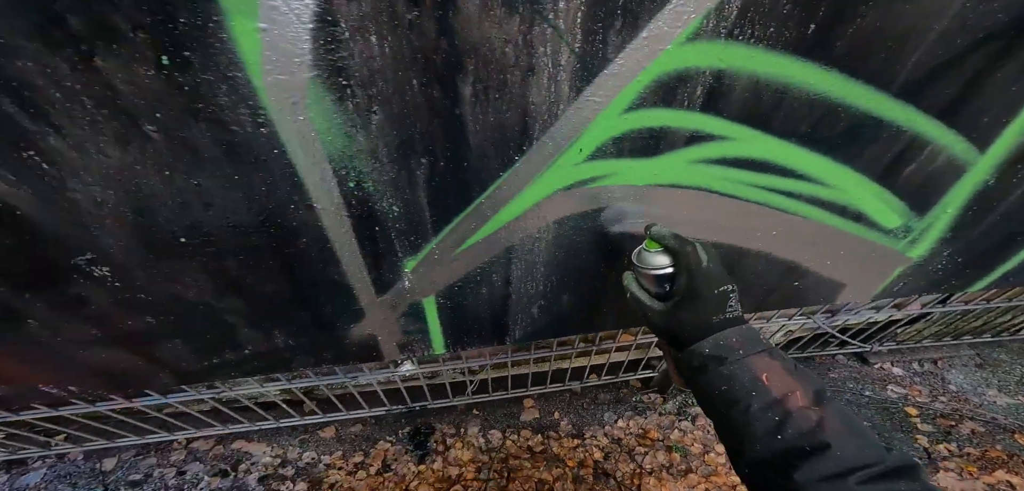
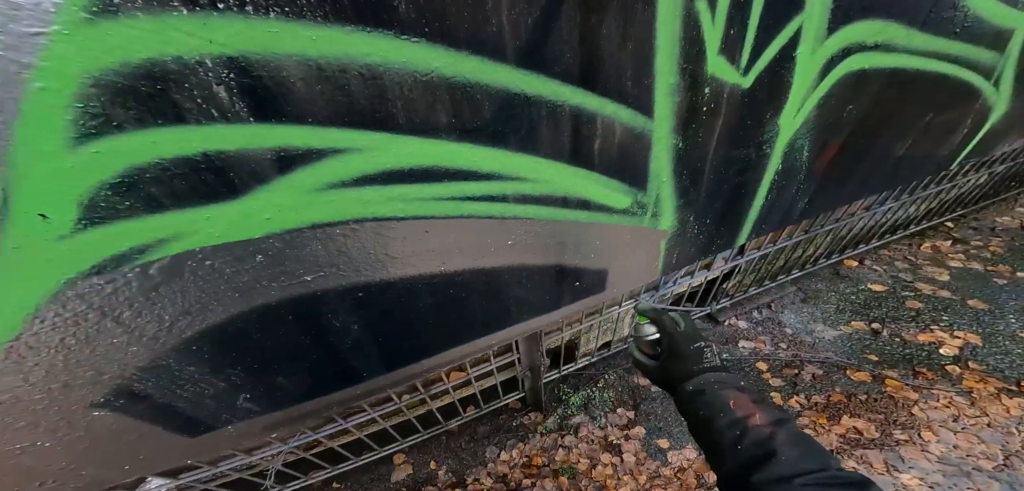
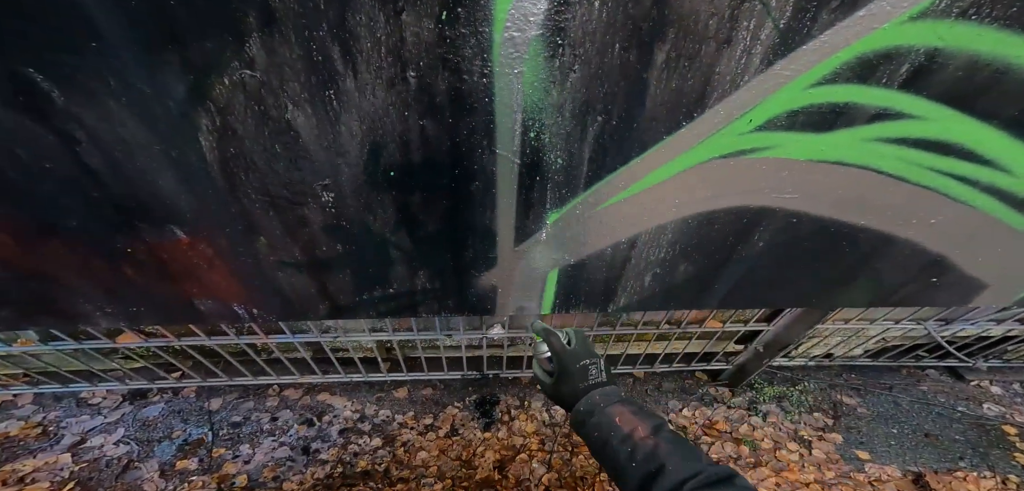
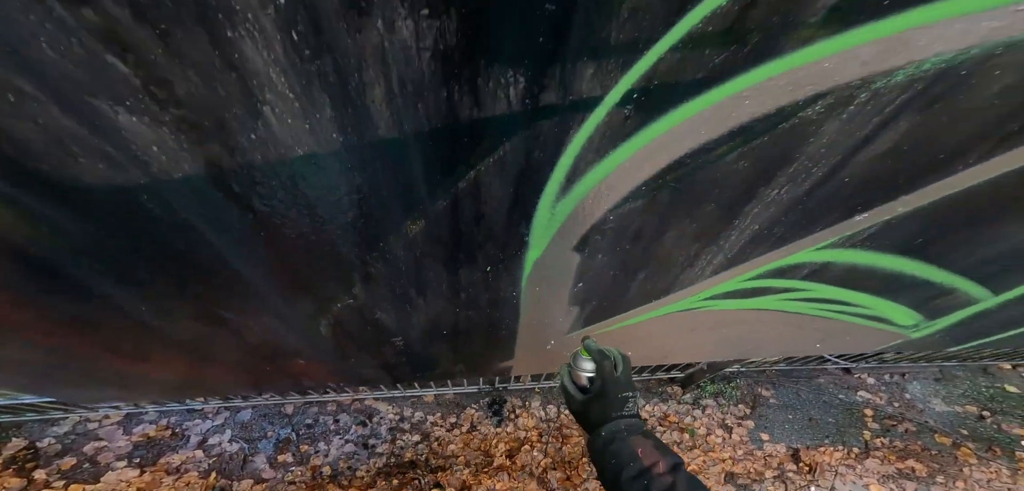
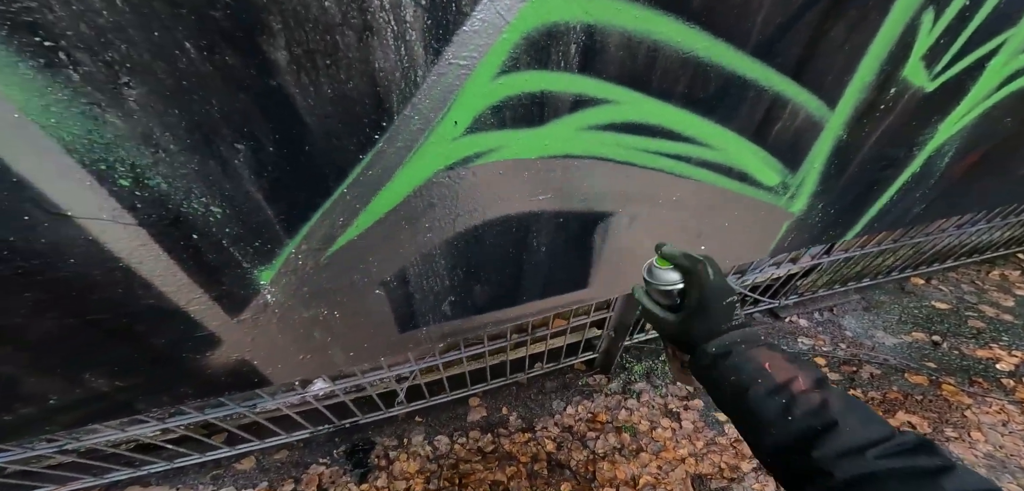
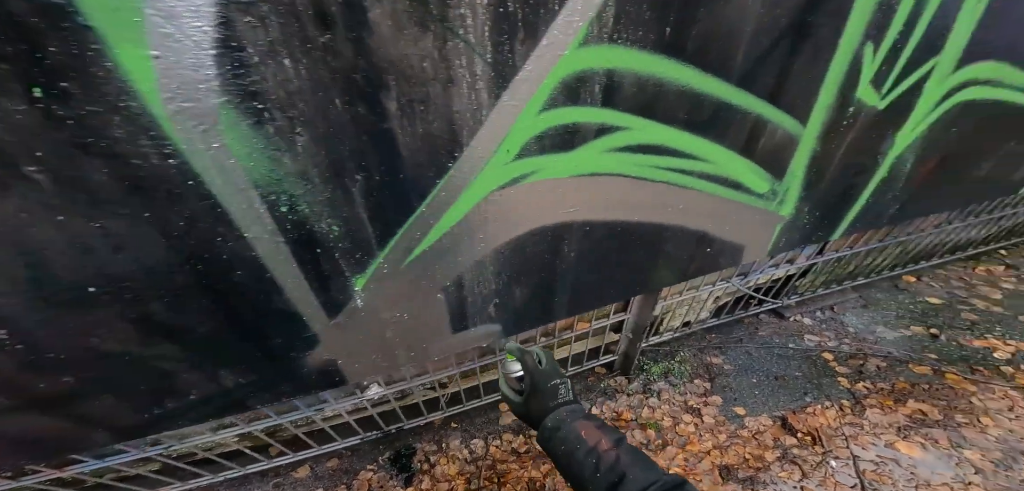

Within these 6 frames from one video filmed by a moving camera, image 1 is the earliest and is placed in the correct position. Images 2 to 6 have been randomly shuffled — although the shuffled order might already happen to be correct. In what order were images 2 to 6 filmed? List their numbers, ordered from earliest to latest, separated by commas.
3, 6, 2, 5, 4
